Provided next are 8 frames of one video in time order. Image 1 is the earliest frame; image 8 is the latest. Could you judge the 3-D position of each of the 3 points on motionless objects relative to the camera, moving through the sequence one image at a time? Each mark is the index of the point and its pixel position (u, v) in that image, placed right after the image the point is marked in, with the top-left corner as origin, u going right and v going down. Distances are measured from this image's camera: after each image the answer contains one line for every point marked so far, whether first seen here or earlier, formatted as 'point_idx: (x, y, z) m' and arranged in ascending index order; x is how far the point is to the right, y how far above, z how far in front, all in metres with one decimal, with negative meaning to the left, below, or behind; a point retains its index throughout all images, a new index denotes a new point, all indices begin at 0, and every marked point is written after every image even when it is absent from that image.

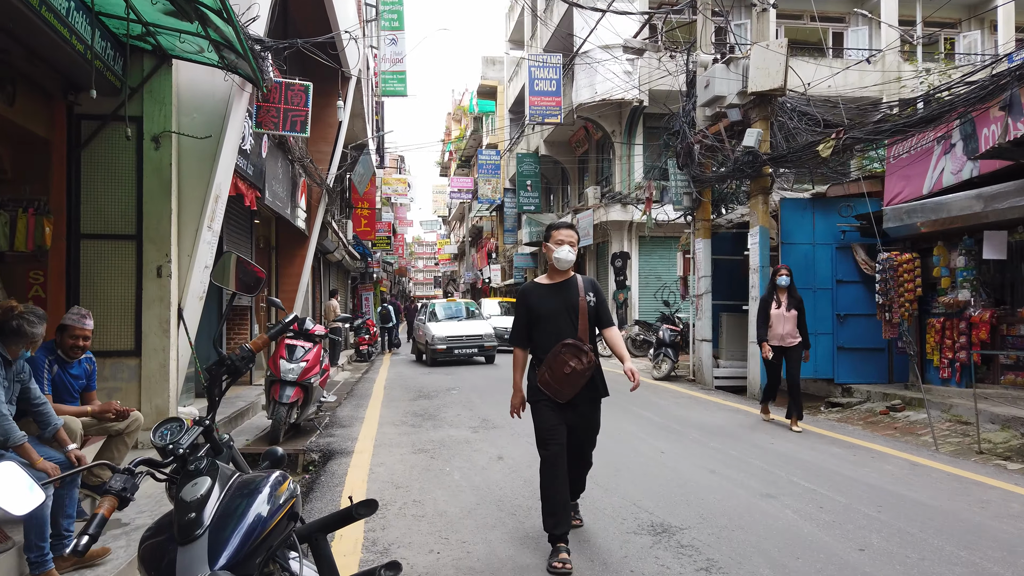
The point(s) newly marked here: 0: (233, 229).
0: (-3.7, +0.8, +9.9) m
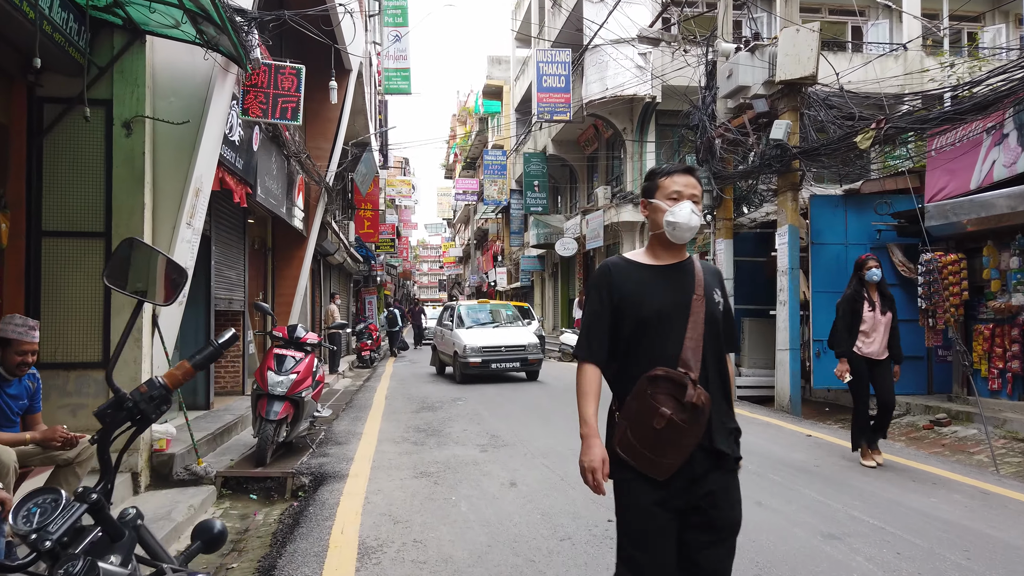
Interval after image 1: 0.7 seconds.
0: (-3.5, +0.7, +9.3) m
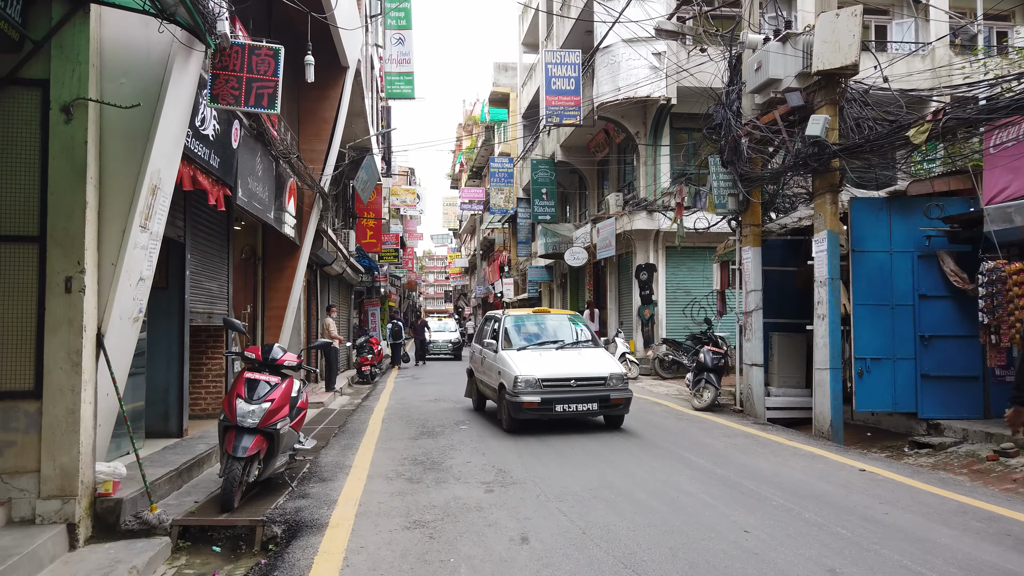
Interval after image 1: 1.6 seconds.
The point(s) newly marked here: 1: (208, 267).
0: (-3.4, +0.6, +8.3) m
1: (-3.5, +0.2, +8.8) m
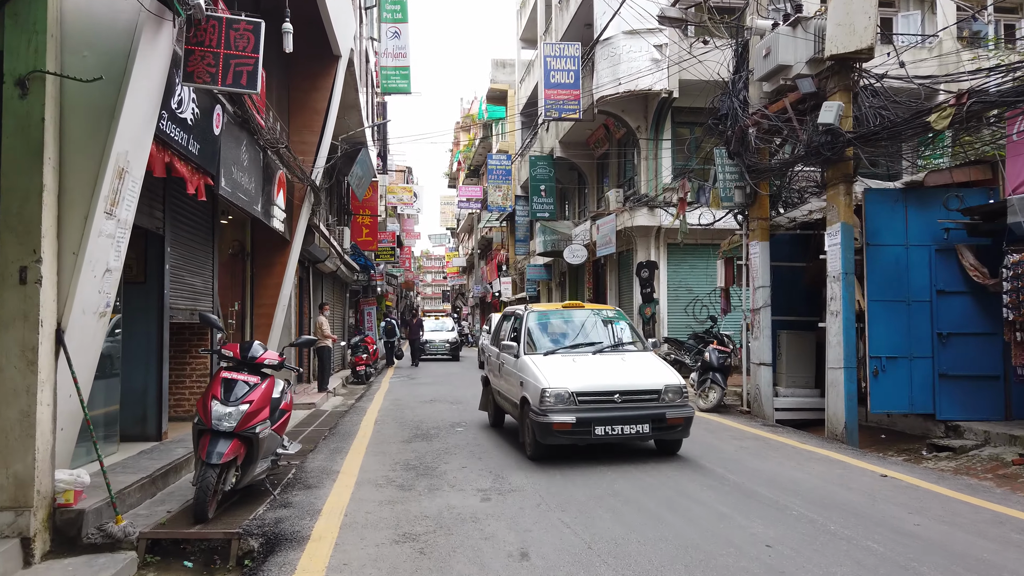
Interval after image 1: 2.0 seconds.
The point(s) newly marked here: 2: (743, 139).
0: (-3.5, +0.6, +7.9) m
1: (-3.5, +0.3, +8.3) m
2: (+3.1, +2.0, +10.1) m
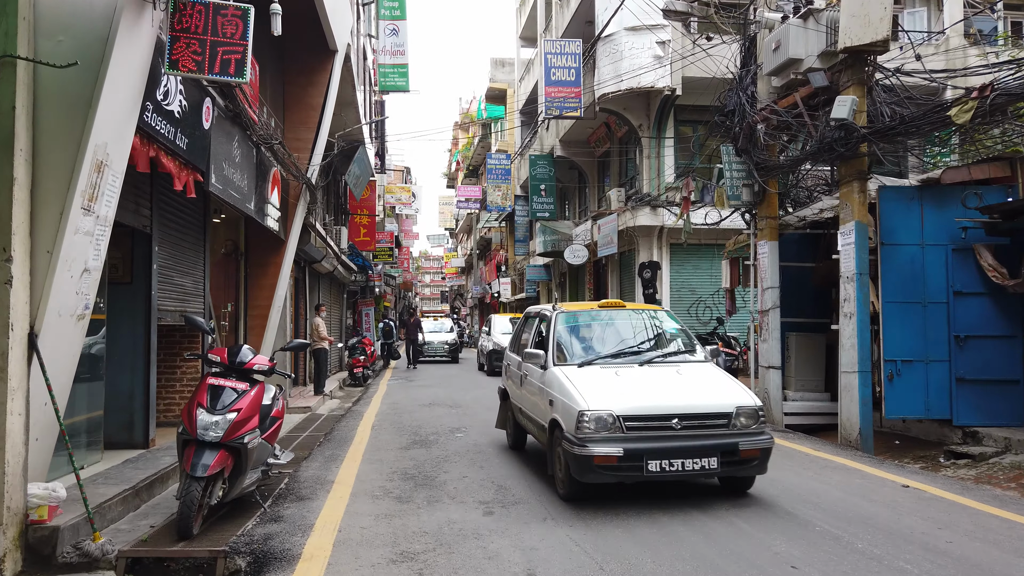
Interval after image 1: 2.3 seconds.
0: (-3.4, +0.6, +7.6) m
1: (-3.5, +0.3, +8.0) m
2: (+3.1, +2.0, +9.8) m
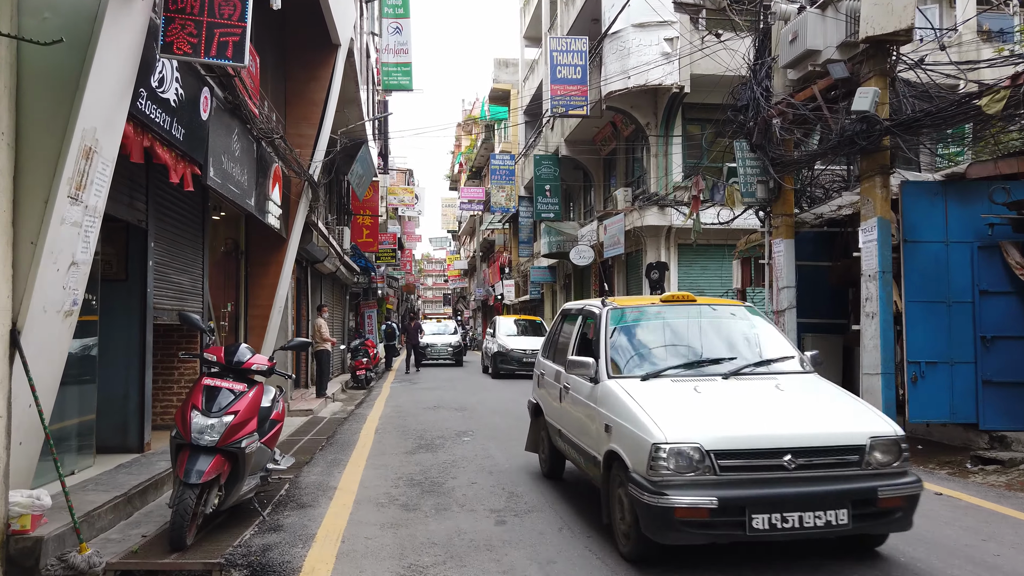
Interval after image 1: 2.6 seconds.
0: (-3.3, +0.6, +7.3) m
1: (-3.4, +0.3, +7.7) m
2: (+3.2, +2.0, +9.5) m
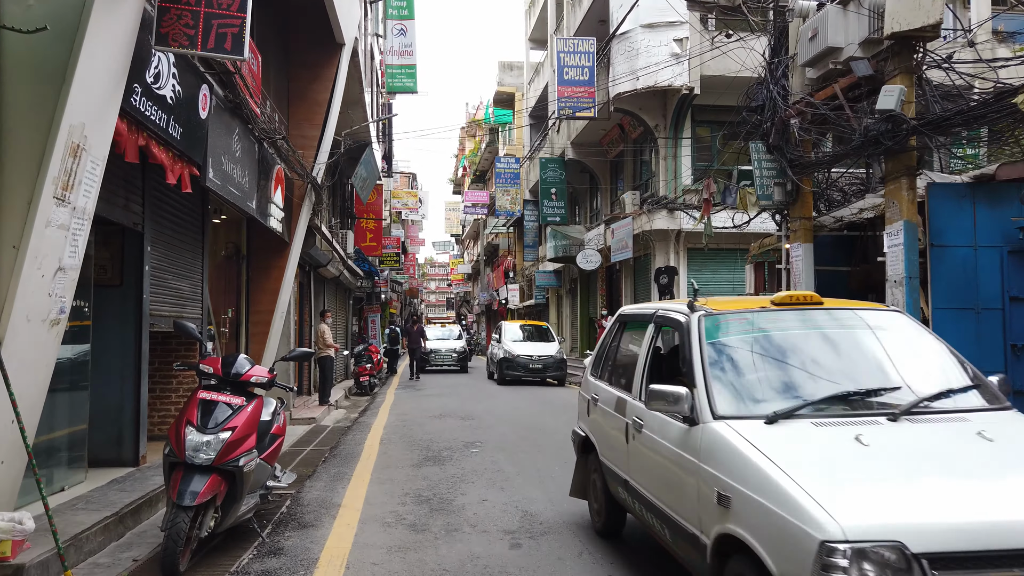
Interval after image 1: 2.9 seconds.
0: (-3.2, +0.6, +7.0) m
1: (-3.3, +0.2, +7.5) m
2: (+3.3, +1.9, +9.2) m
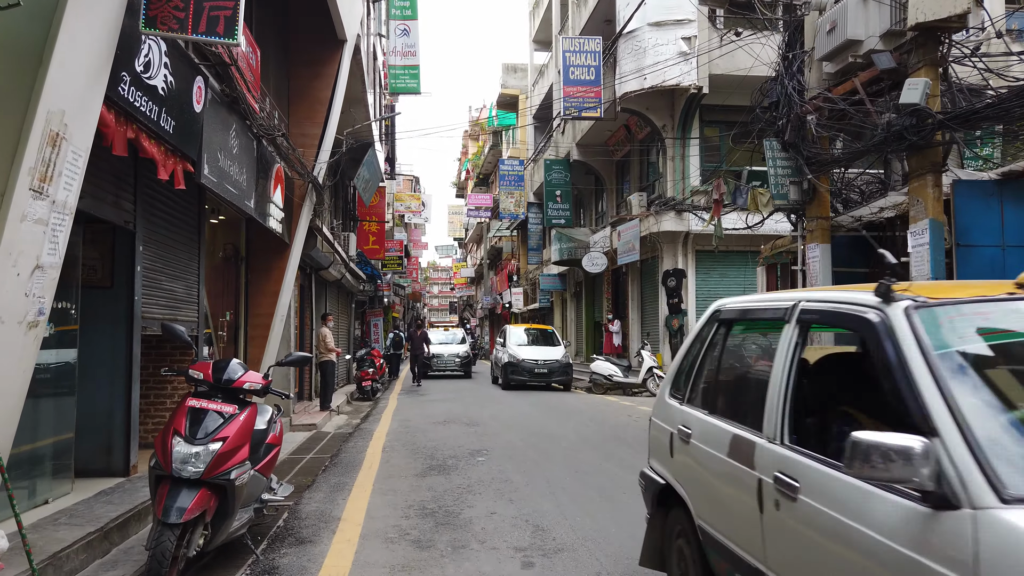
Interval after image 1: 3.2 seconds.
0: (-3.2, +0.6, +6.8) m
1: (-3.2, +0.2, +7.2) m
2: (+3.4, +1.9, +8.9) m
